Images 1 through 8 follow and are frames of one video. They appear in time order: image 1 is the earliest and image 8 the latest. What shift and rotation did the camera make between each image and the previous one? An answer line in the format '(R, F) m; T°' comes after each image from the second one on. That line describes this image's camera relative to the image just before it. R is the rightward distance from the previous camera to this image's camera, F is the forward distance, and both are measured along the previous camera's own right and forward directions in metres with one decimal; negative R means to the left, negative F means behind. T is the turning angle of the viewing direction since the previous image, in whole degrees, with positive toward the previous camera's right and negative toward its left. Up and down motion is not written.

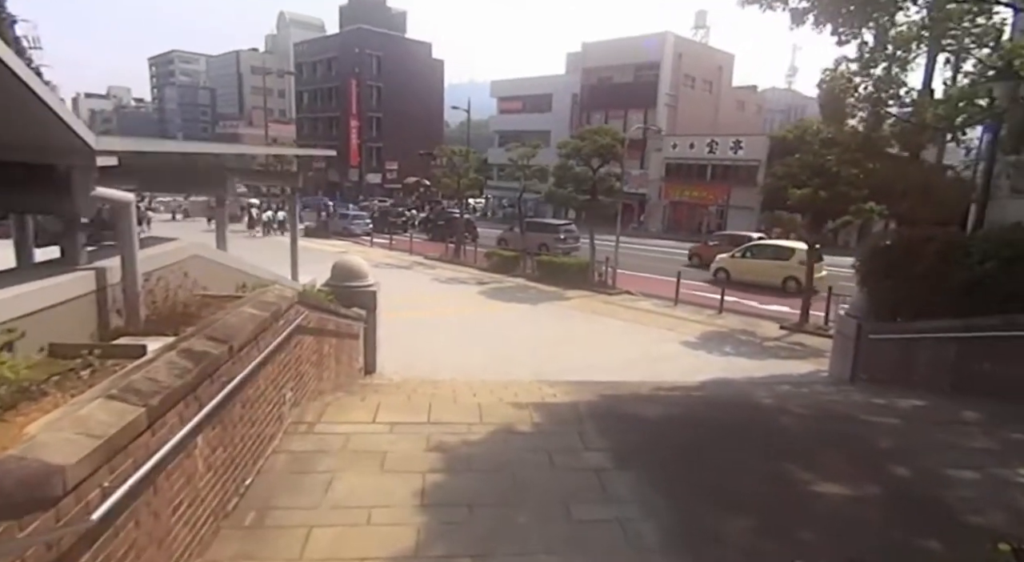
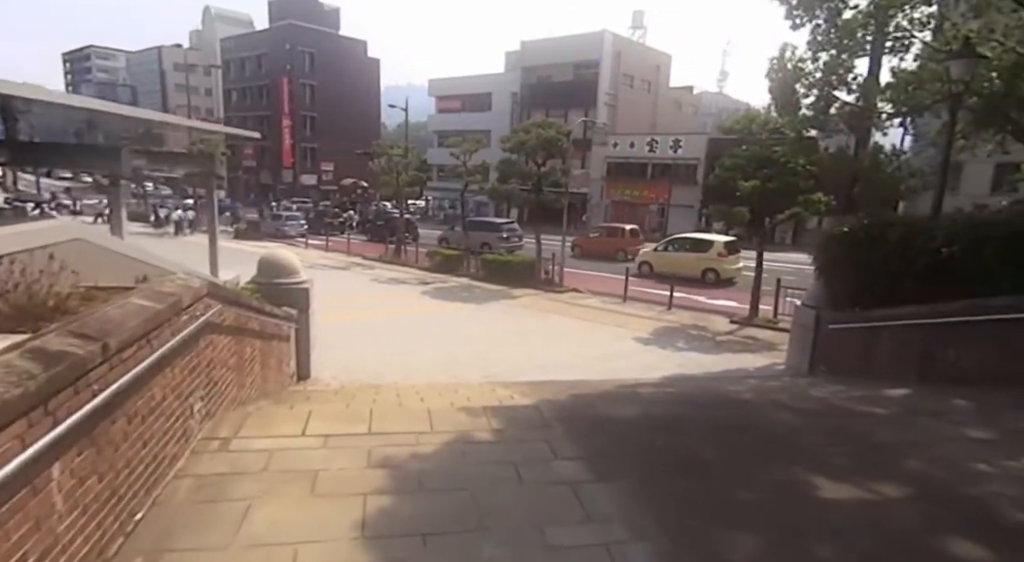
(-0.1, +0.6) m; +6°
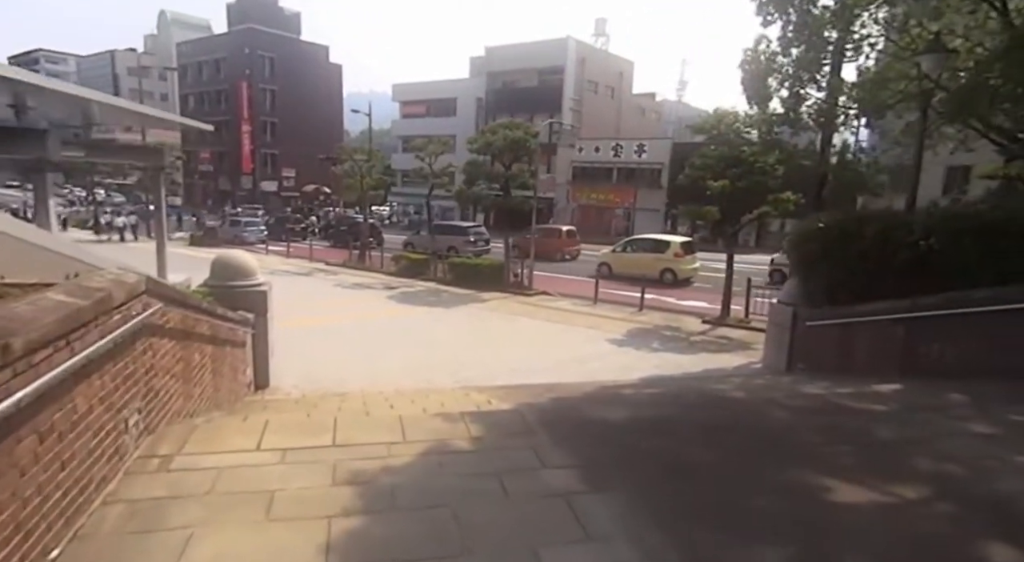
(-0.1, +0.4) m; +3°
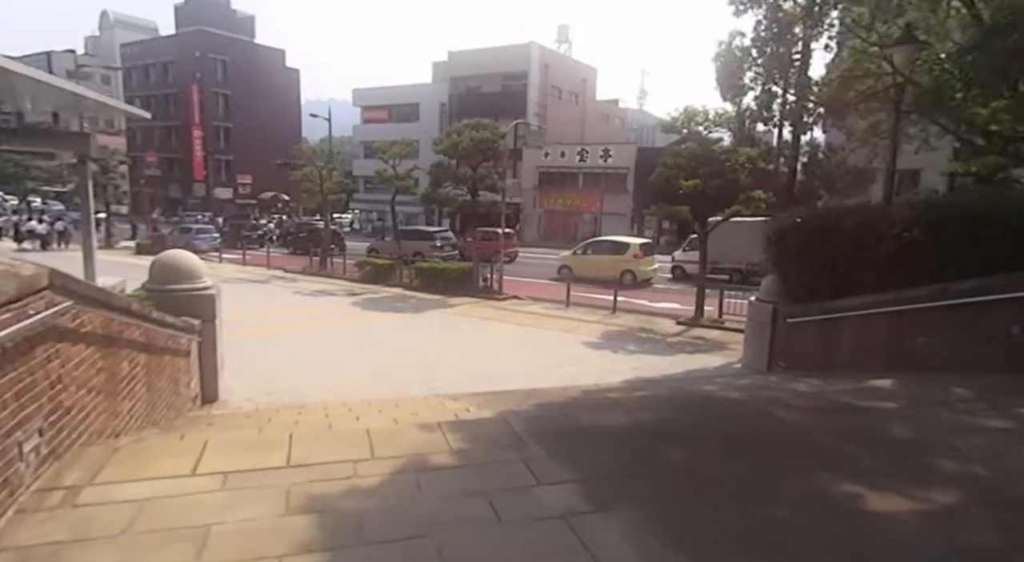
(-0.1, +0.5) m; +3°
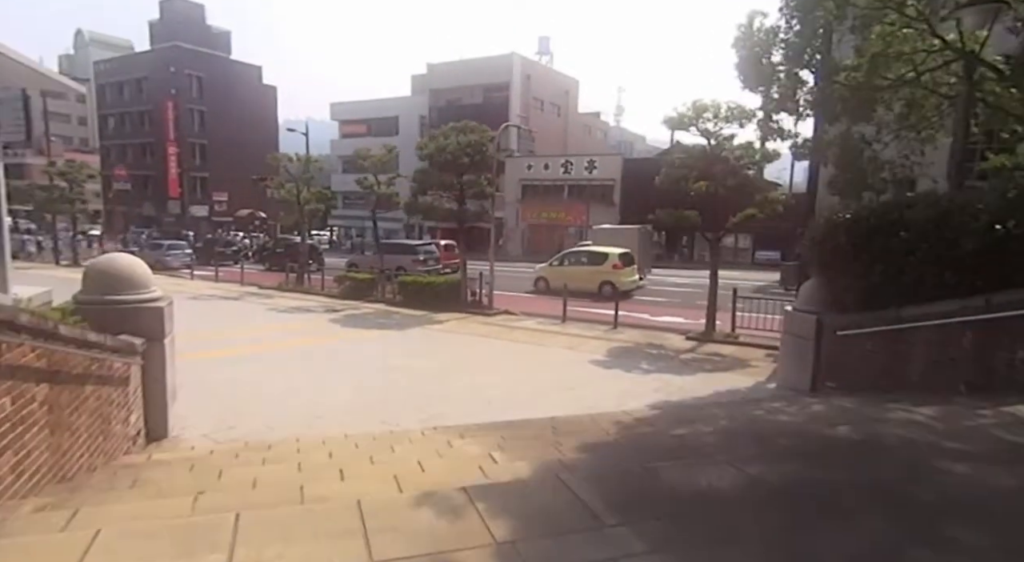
(-0.3, +1.1) m; +2°
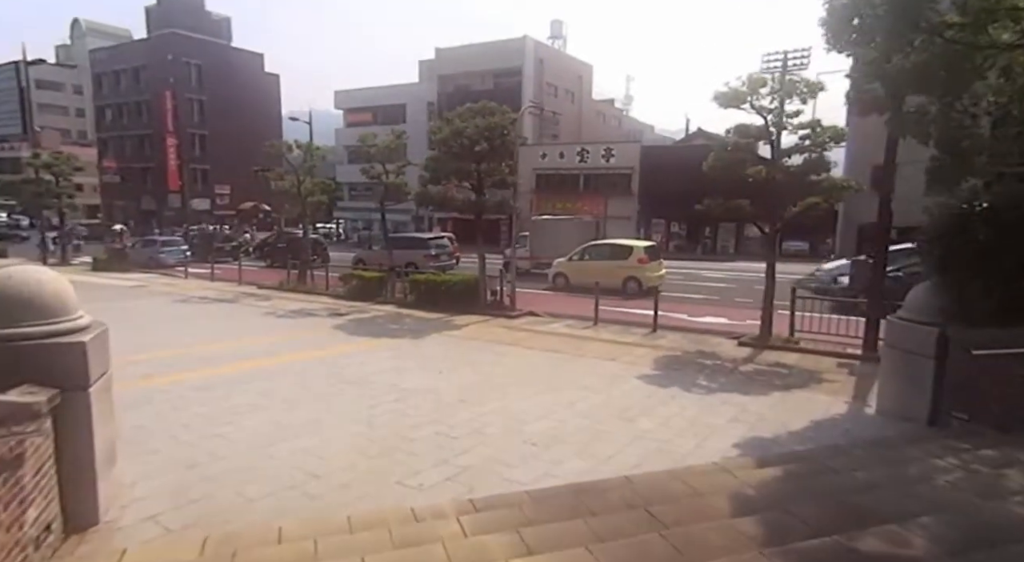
(-0.4, +1.5) m; -1°
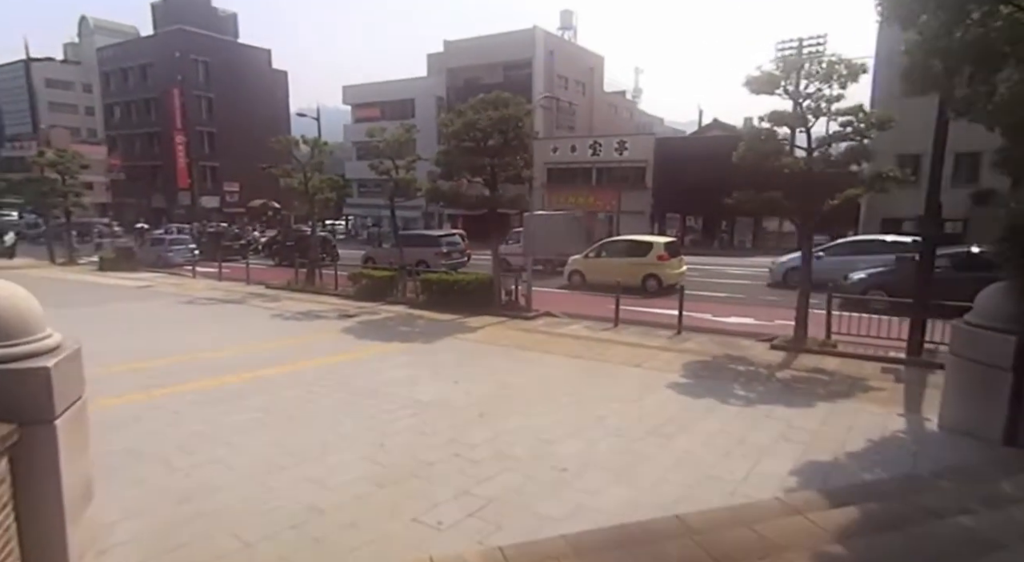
(-0.1, +0.6) m; -1°
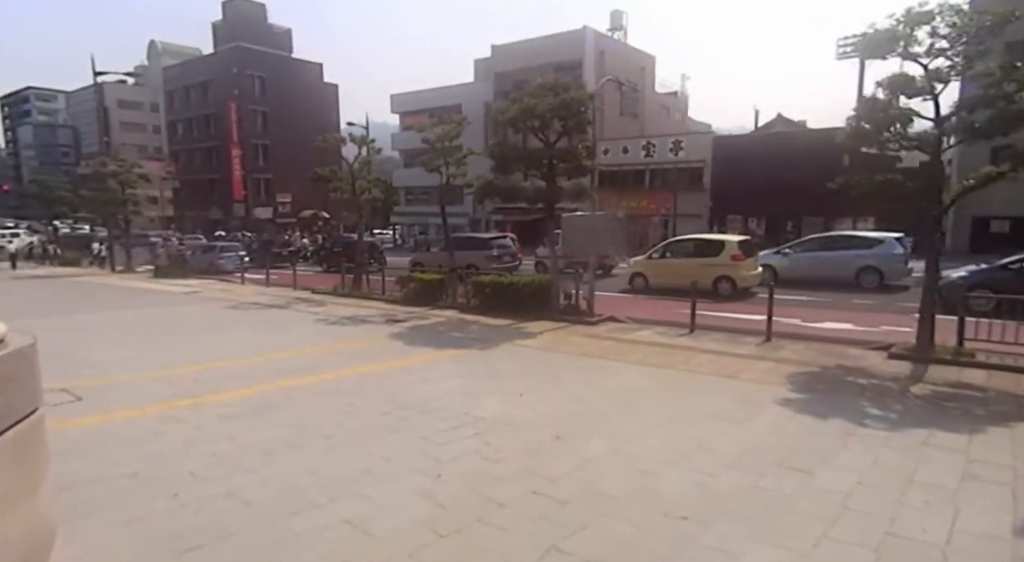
(-0.3, +1.2) m; -4°
